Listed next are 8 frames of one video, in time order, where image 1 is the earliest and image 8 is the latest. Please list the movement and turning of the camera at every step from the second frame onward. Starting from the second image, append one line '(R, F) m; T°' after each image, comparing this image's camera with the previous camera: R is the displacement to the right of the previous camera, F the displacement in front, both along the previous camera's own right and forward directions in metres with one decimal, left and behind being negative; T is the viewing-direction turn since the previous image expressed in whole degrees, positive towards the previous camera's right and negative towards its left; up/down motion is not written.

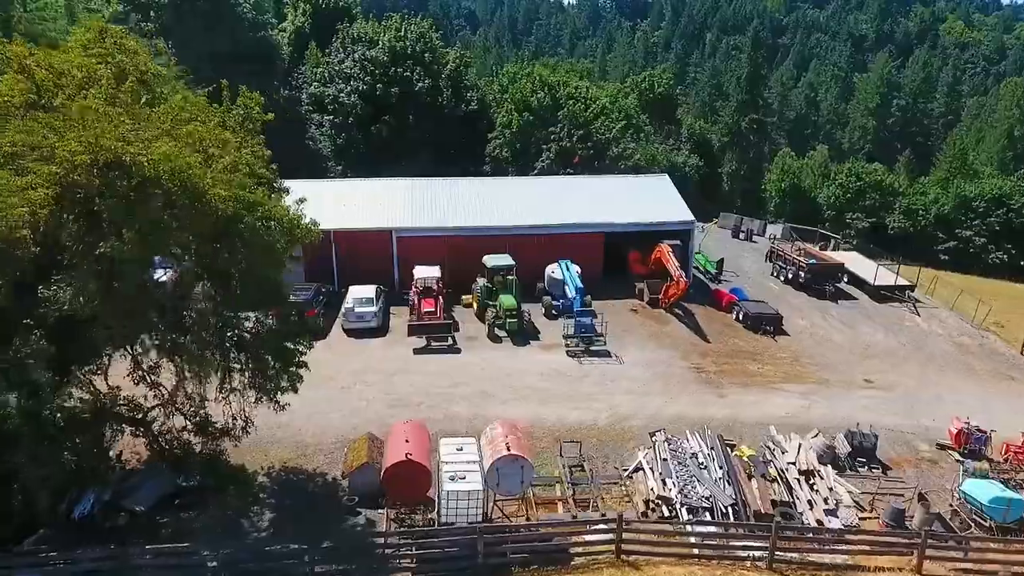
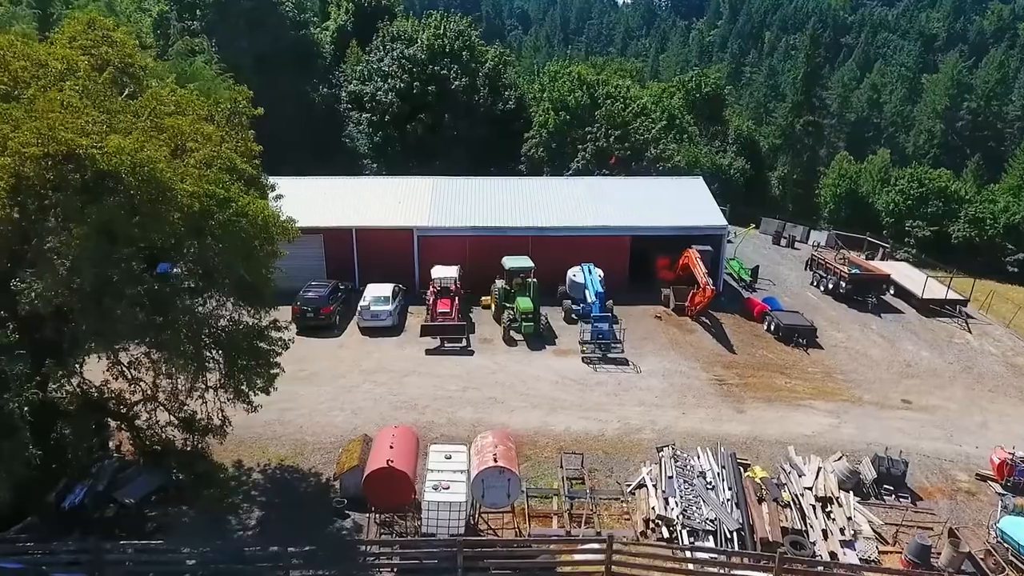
(+1.1, +0.7) m; -4°
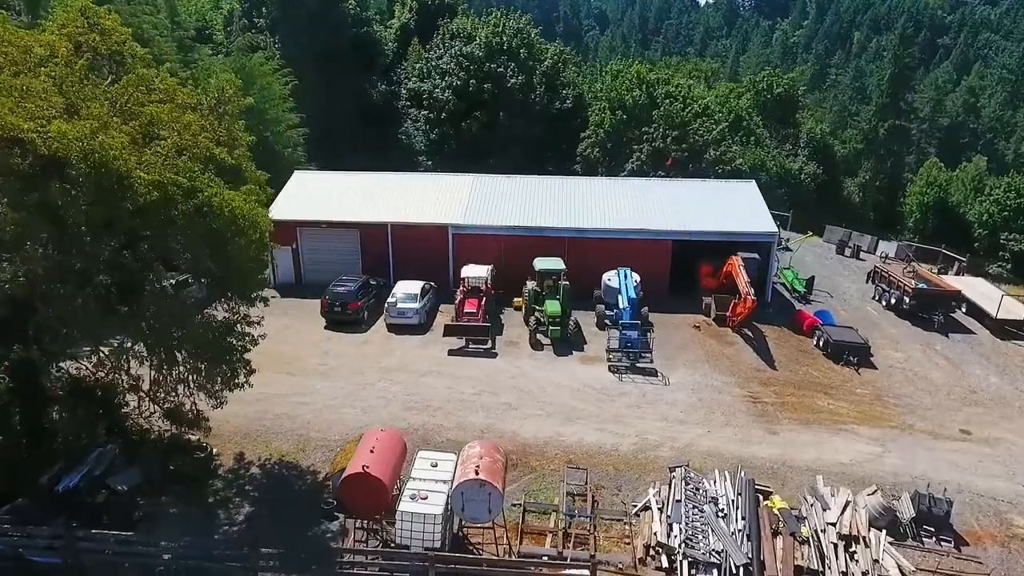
(+1.5, +0.9) m; -6°
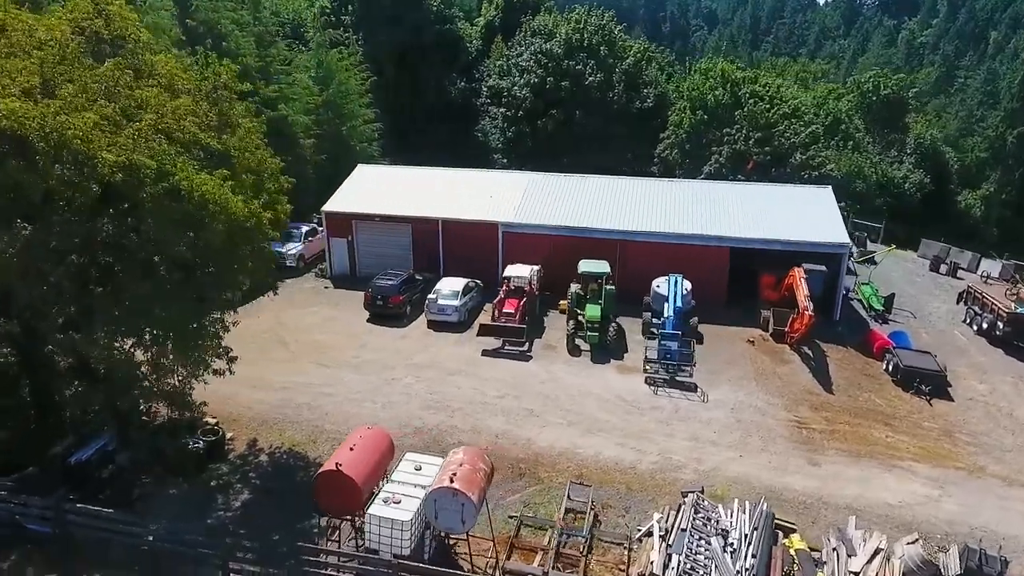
(+1.9, +0.8) m; -8°
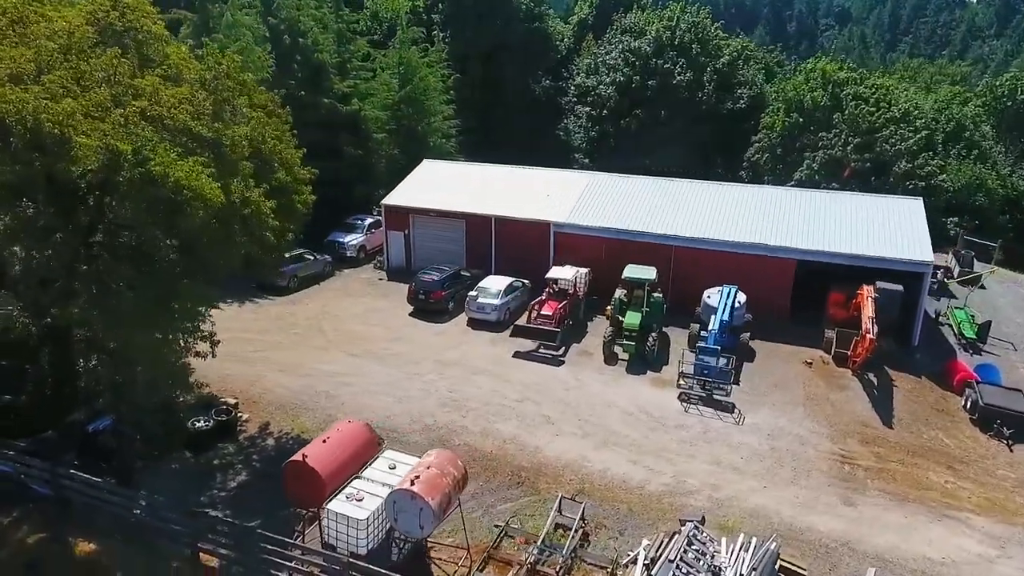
(+2.3, +0.8) m; -9°
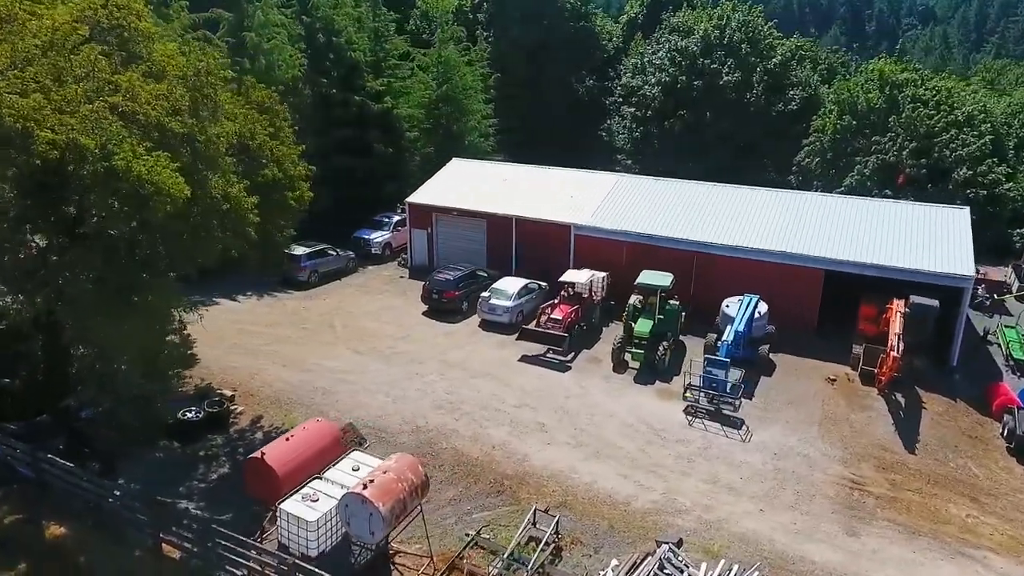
(+1.7, +0.5) m; -5°
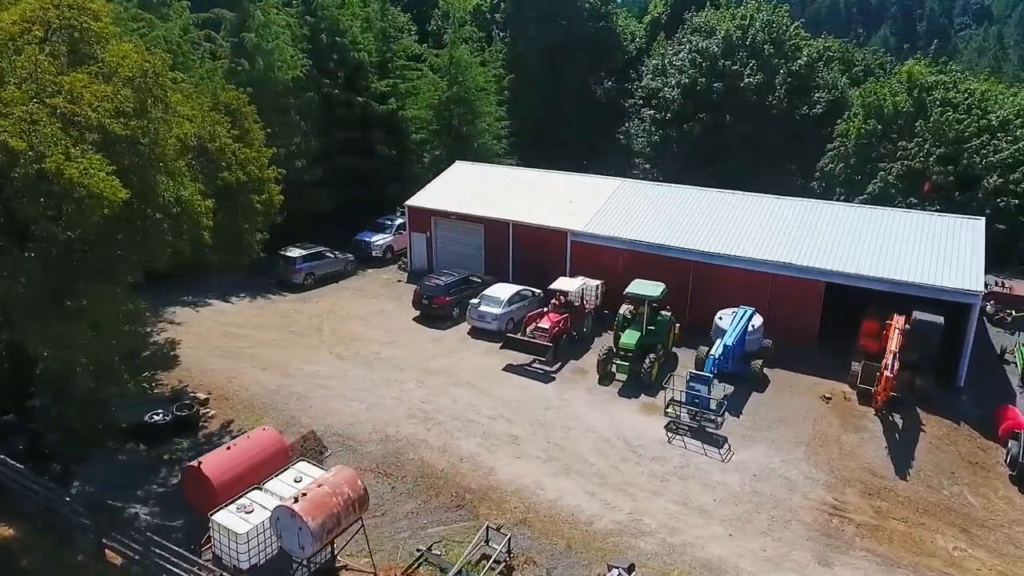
(+1.7, +0.5) m; -3°
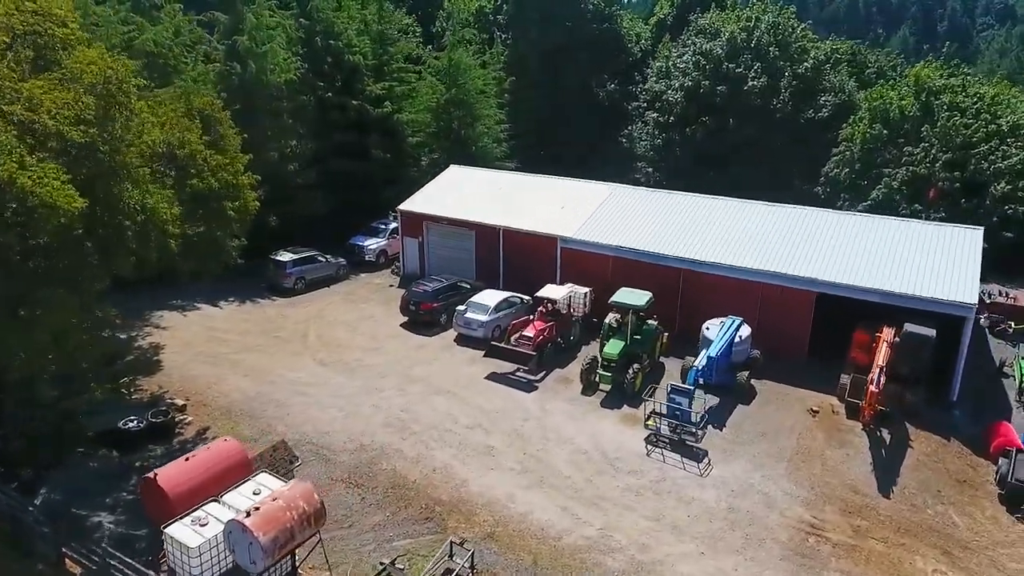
(+1.0, +0.2) m; -1°
